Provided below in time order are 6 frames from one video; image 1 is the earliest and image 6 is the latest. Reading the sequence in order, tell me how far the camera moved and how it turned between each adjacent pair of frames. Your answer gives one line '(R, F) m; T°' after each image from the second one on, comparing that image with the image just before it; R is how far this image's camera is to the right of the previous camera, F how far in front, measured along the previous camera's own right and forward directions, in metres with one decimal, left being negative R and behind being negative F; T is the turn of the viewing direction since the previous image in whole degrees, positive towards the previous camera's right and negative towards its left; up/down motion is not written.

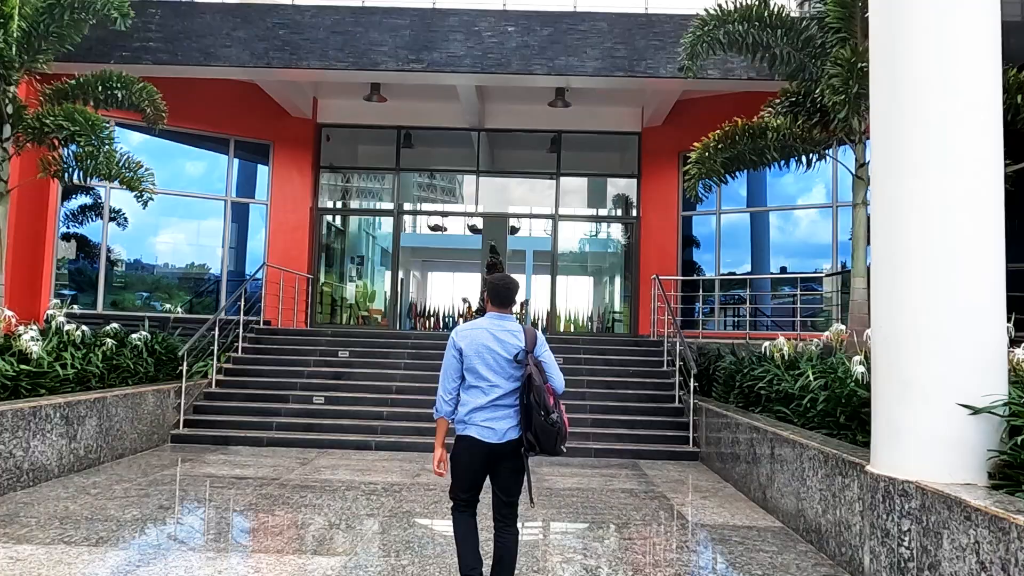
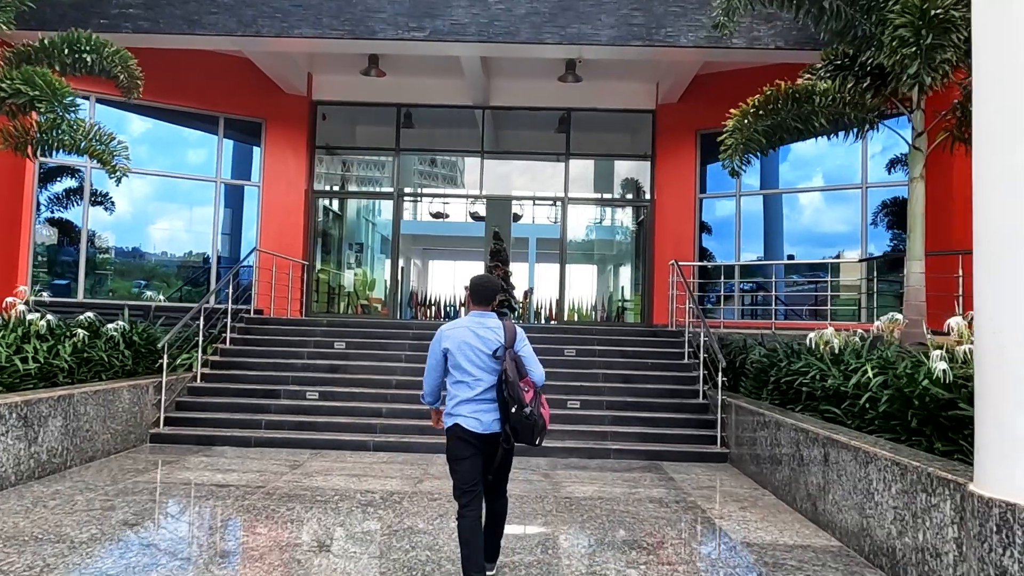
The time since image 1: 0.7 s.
(-0.1, +0.7) m; 0°
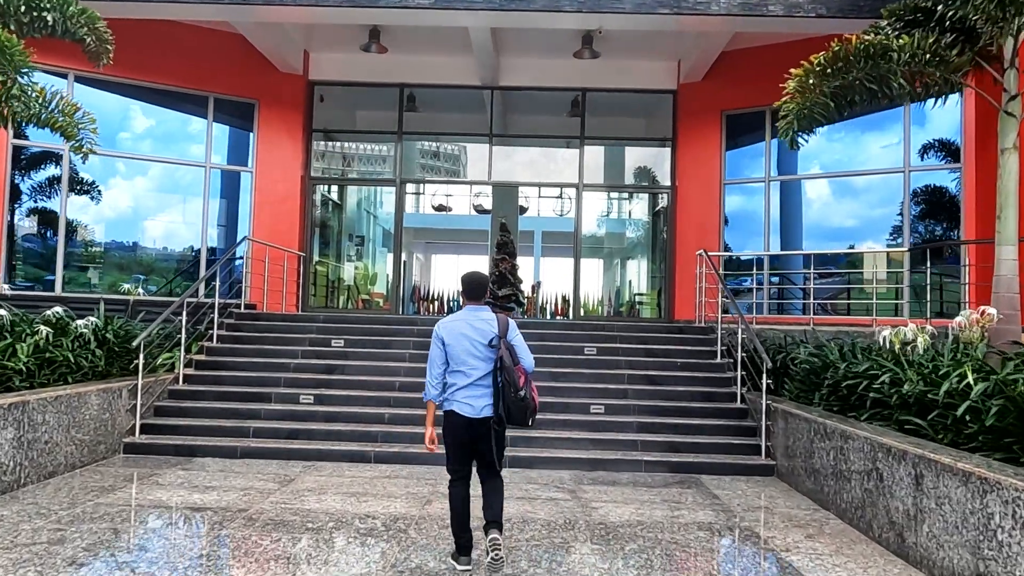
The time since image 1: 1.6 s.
(-0.1, +0.8) m; 0°
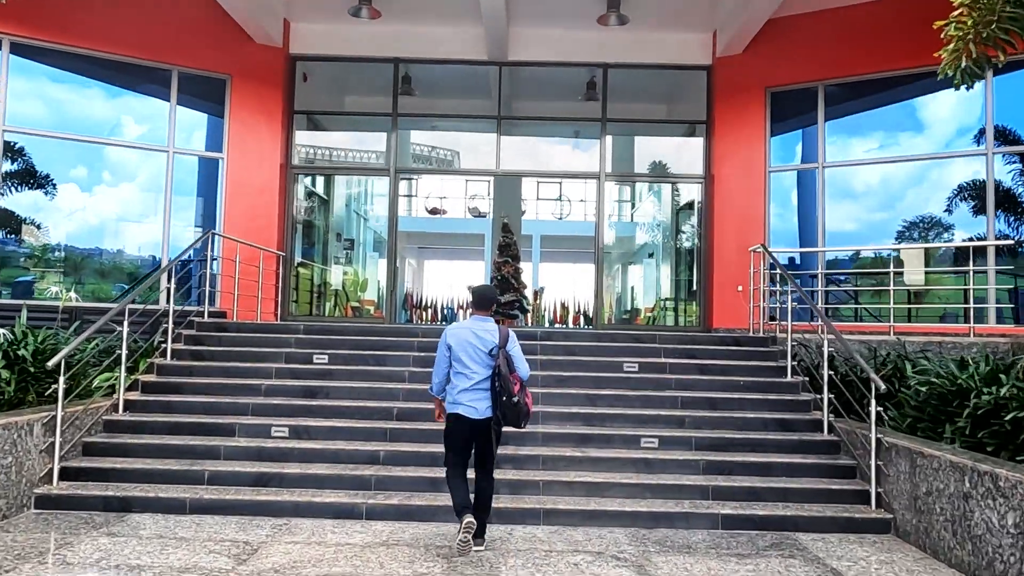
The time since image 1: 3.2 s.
(-0.3, +1.5) m; +1°
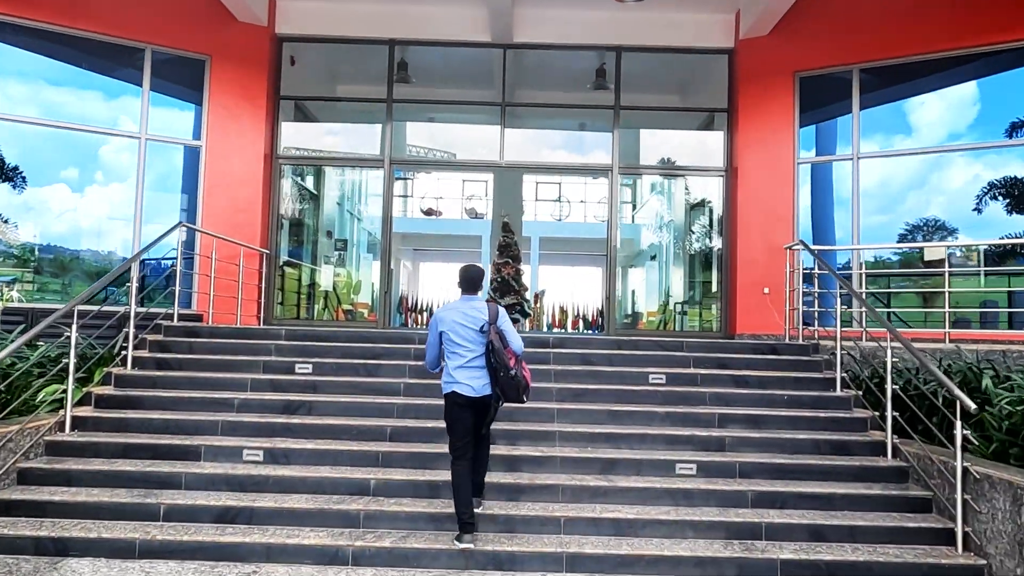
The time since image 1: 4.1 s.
(-0.1, +0.8) m; 0°
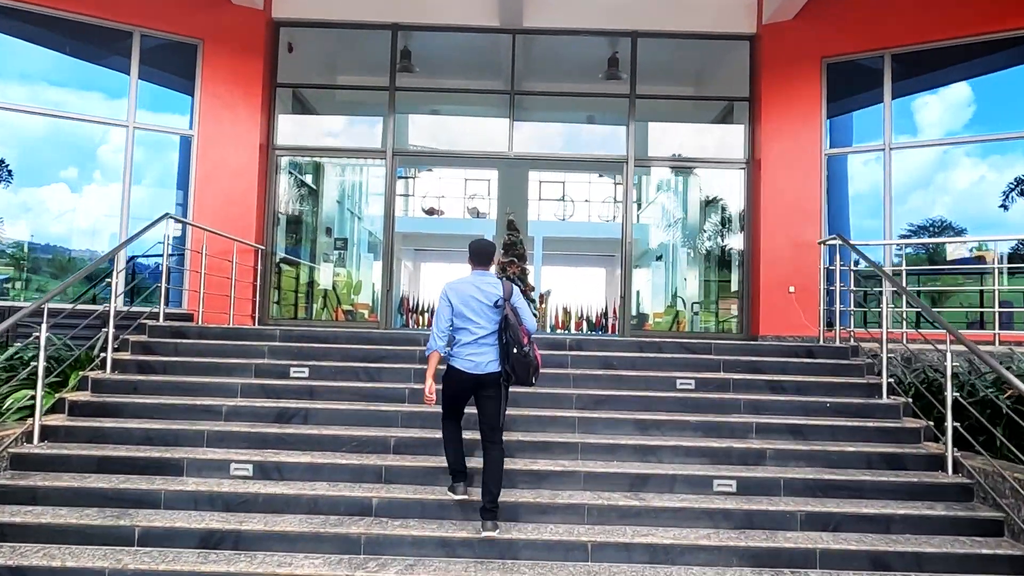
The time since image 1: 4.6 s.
(-0.1, +0.5) m; 0°
